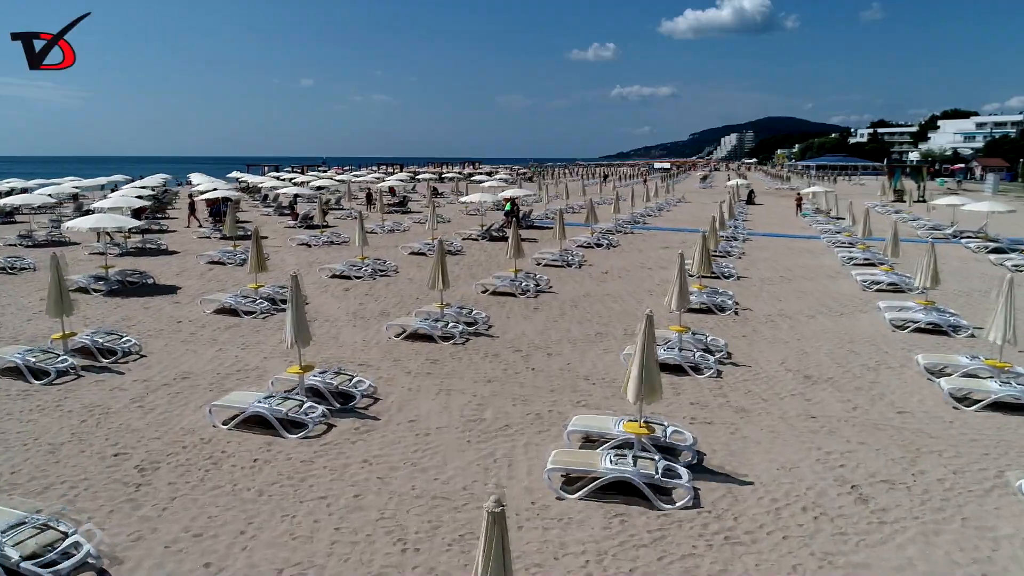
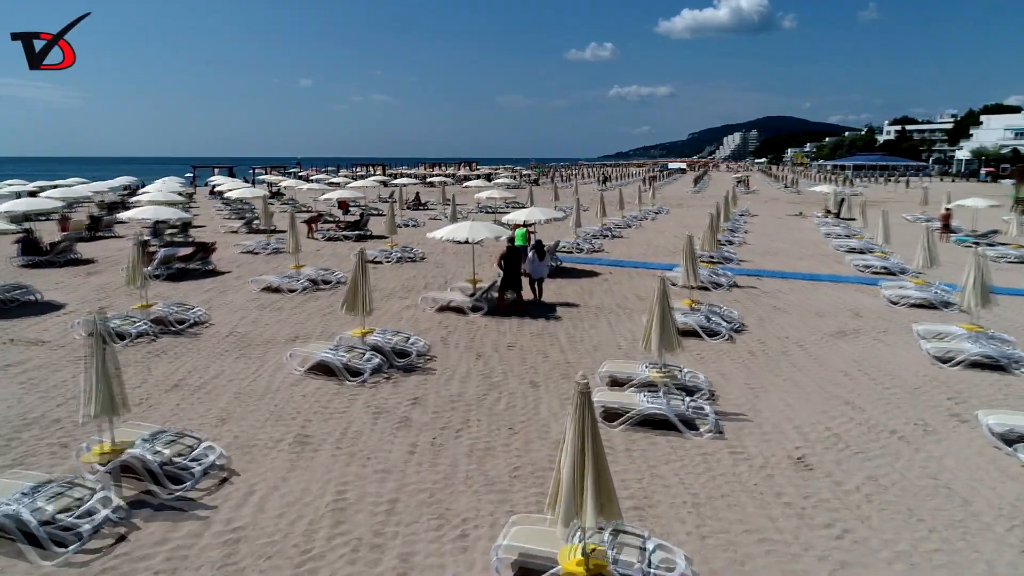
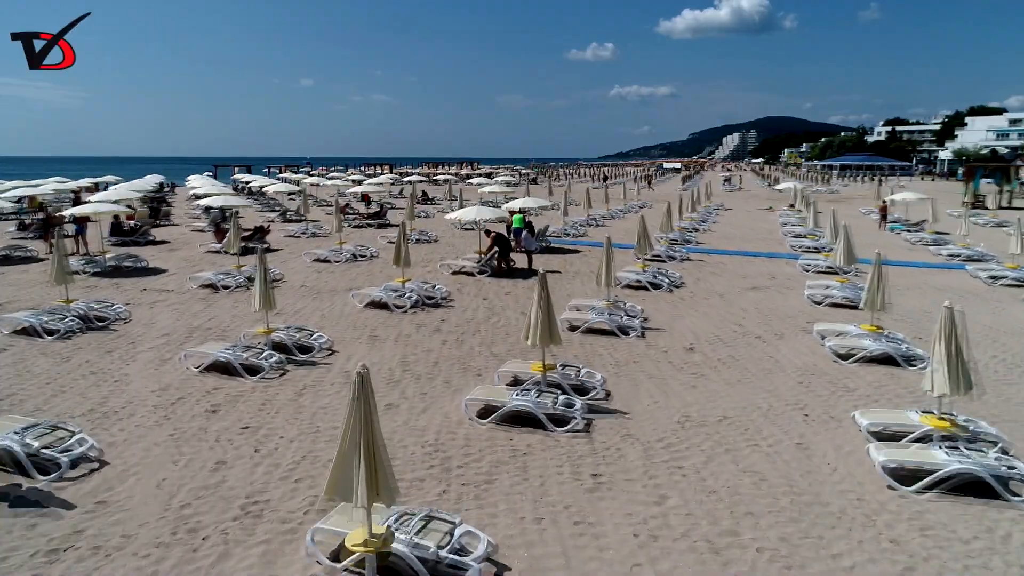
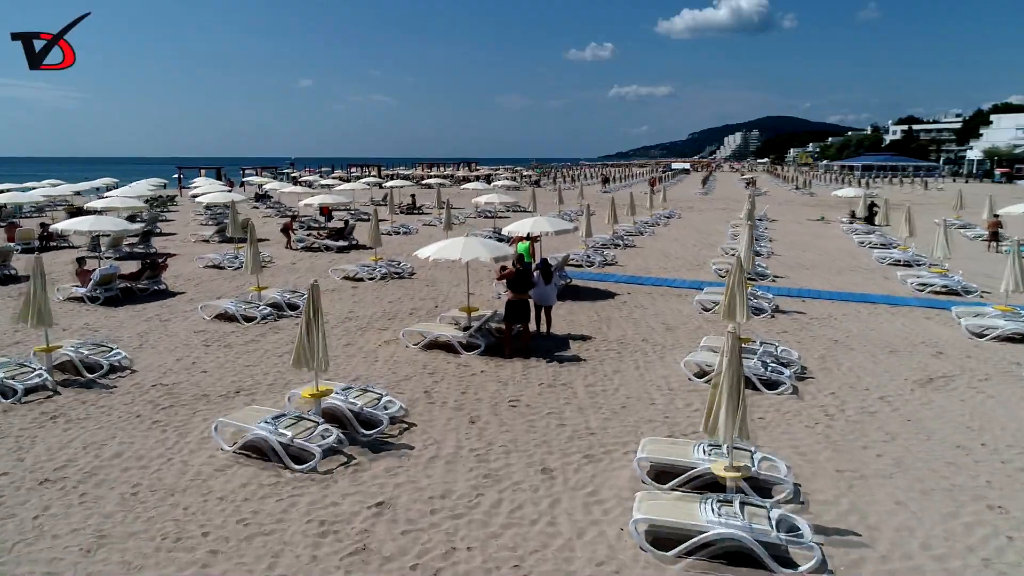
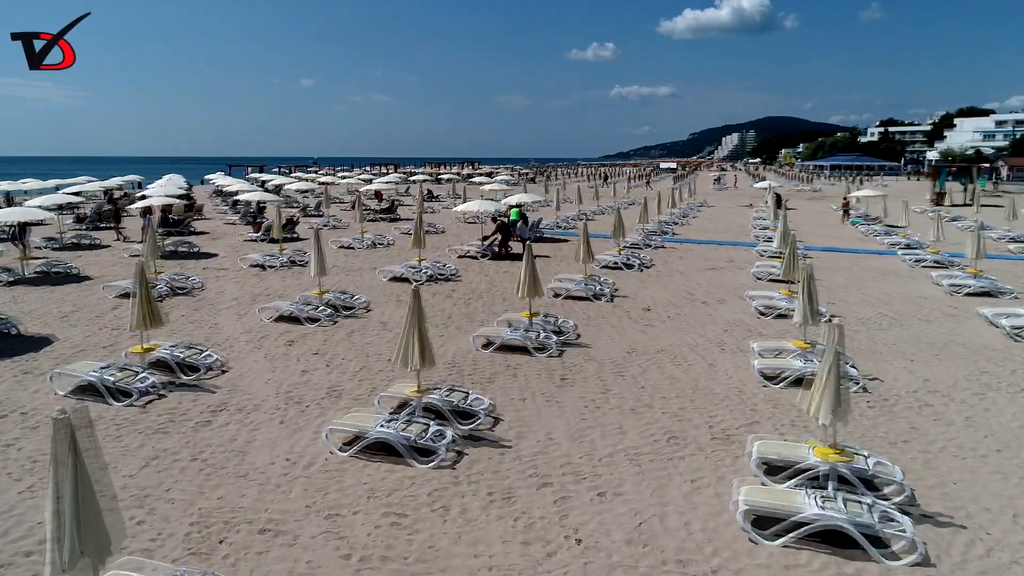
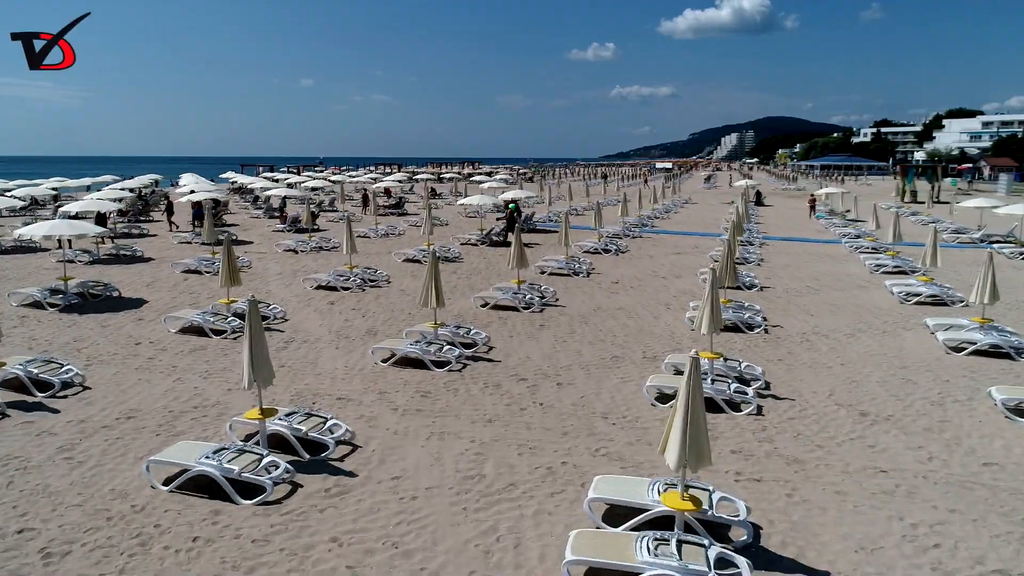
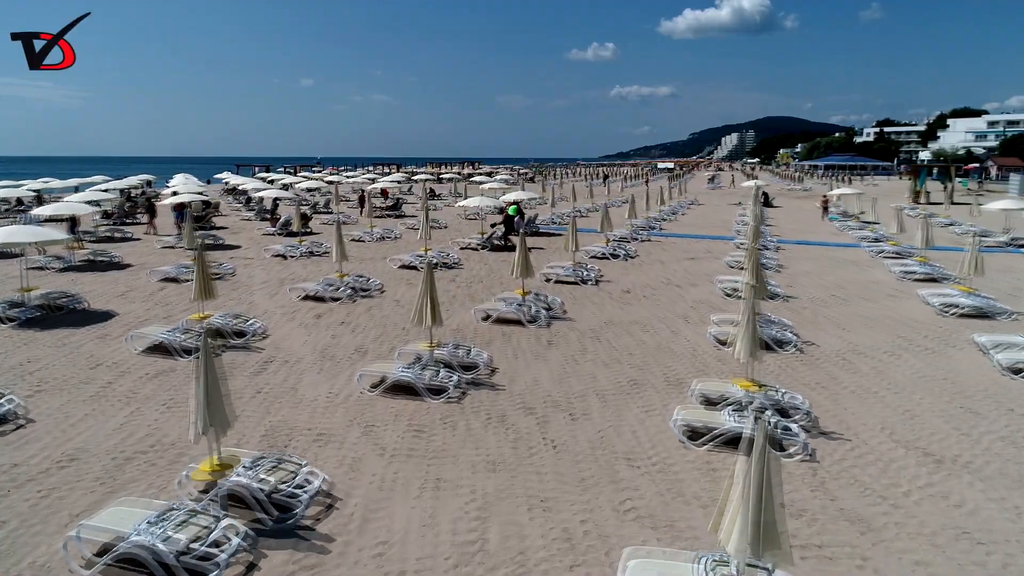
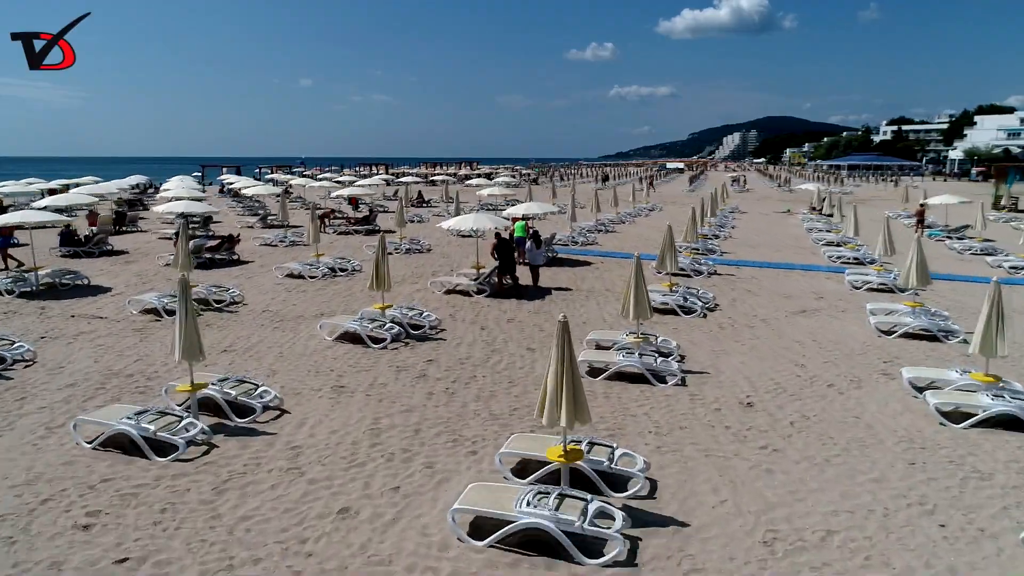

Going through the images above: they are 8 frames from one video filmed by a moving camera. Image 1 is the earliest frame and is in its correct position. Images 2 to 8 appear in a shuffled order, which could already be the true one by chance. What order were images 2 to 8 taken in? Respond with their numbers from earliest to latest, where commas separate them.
6, 7, 5, 3, 8, 2, 4
